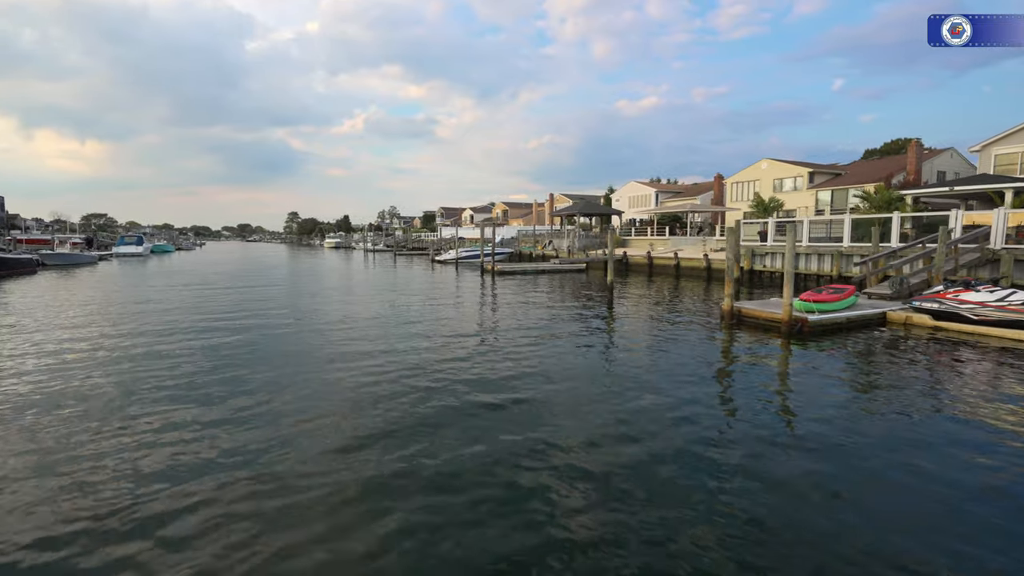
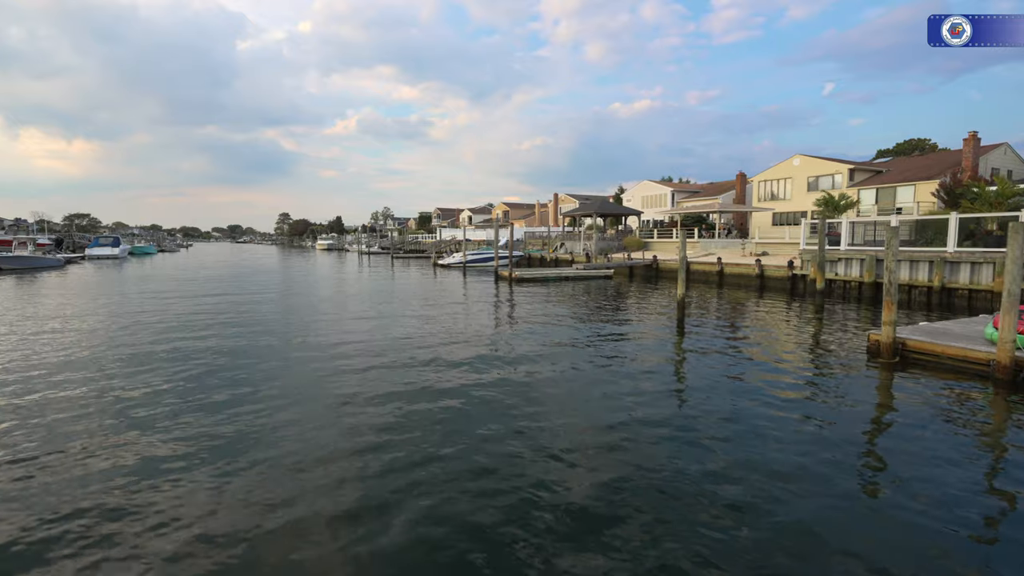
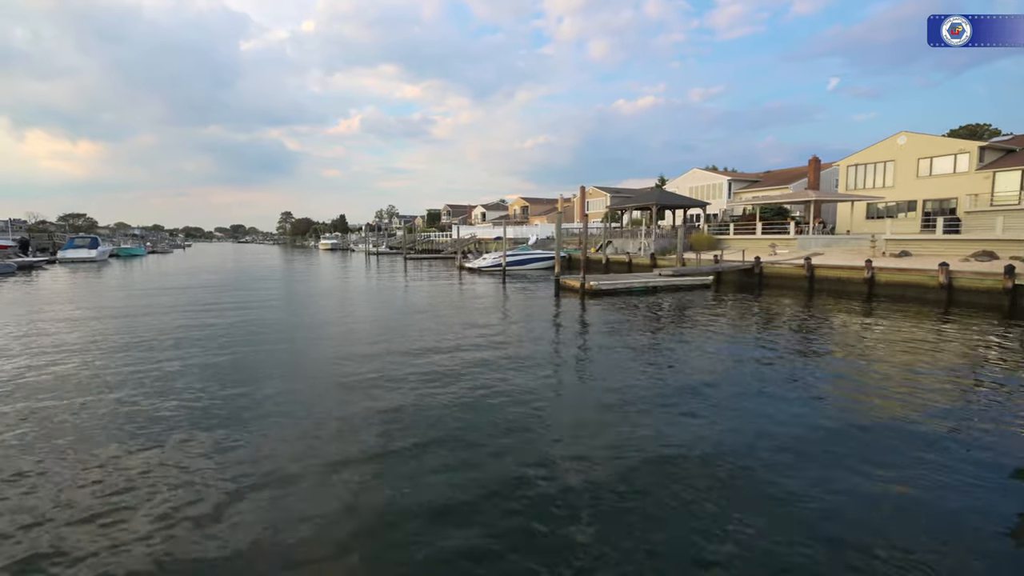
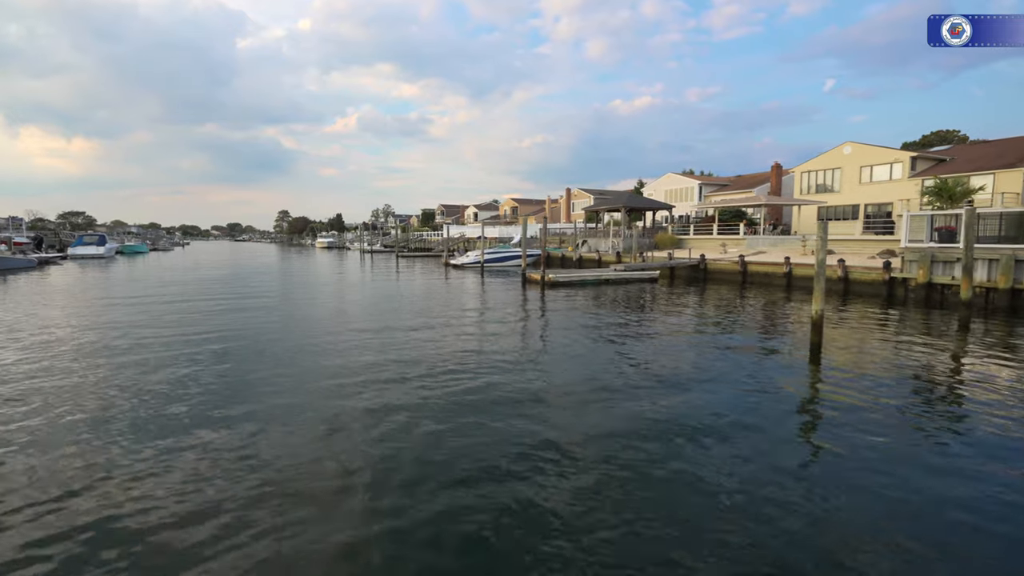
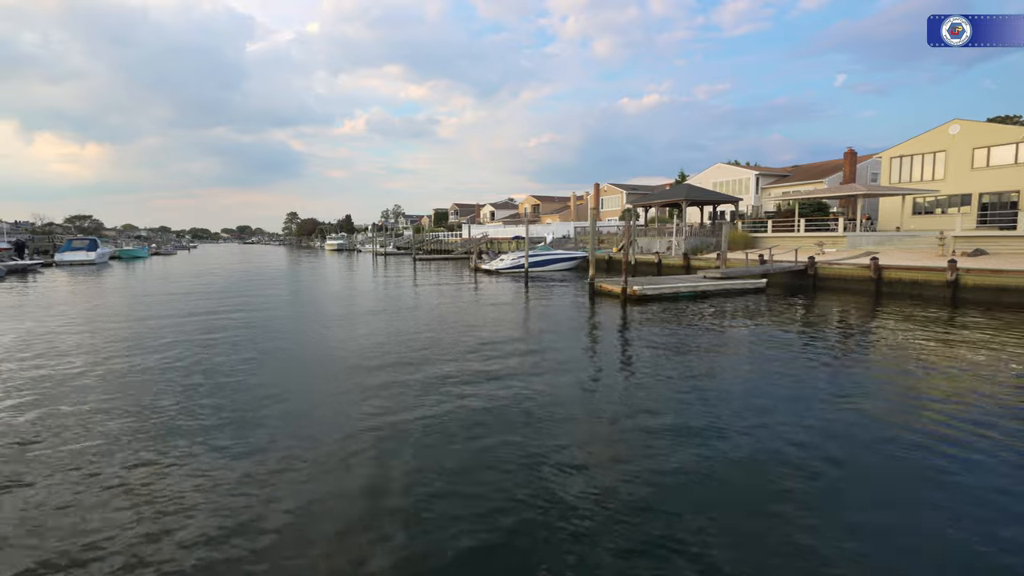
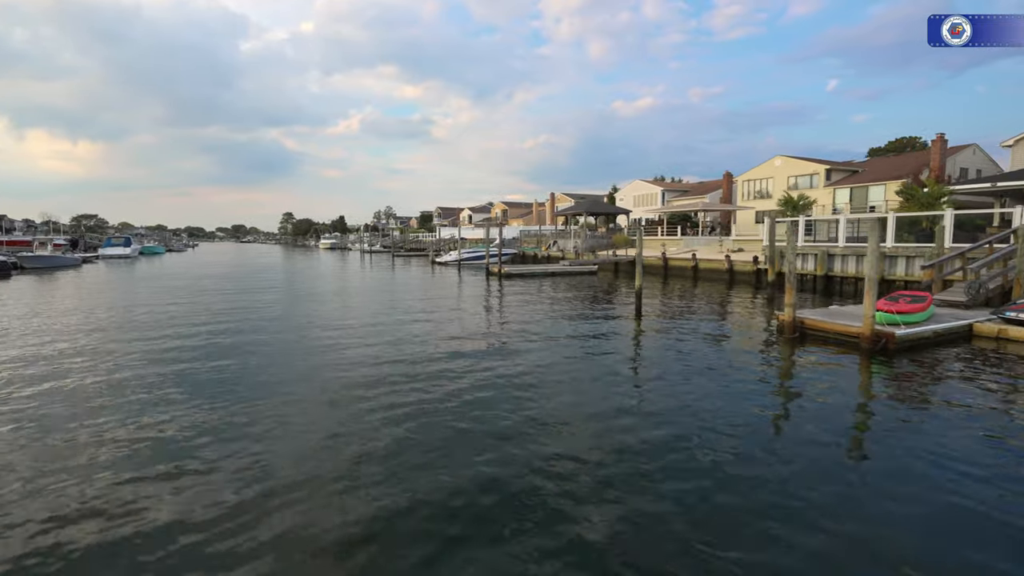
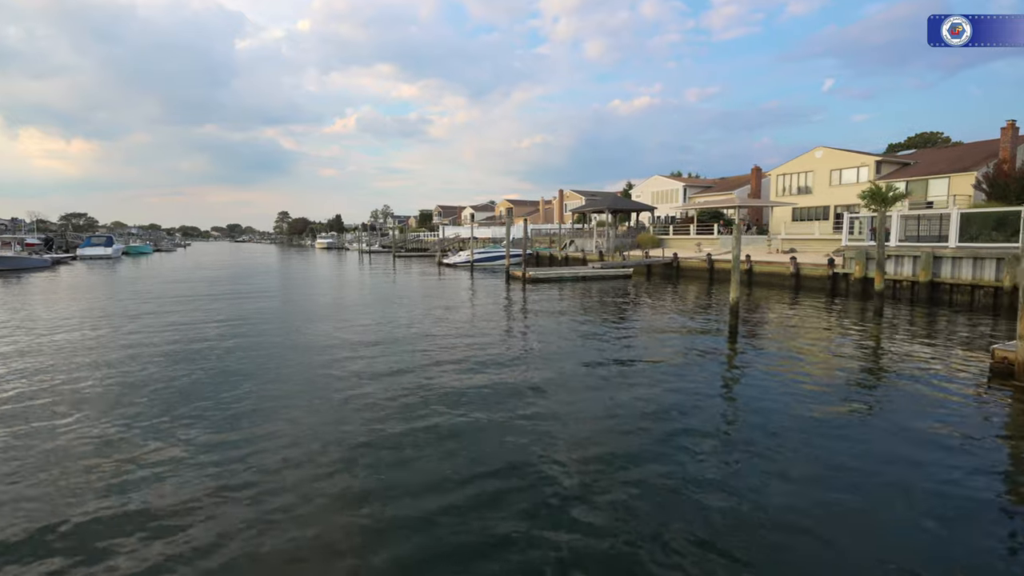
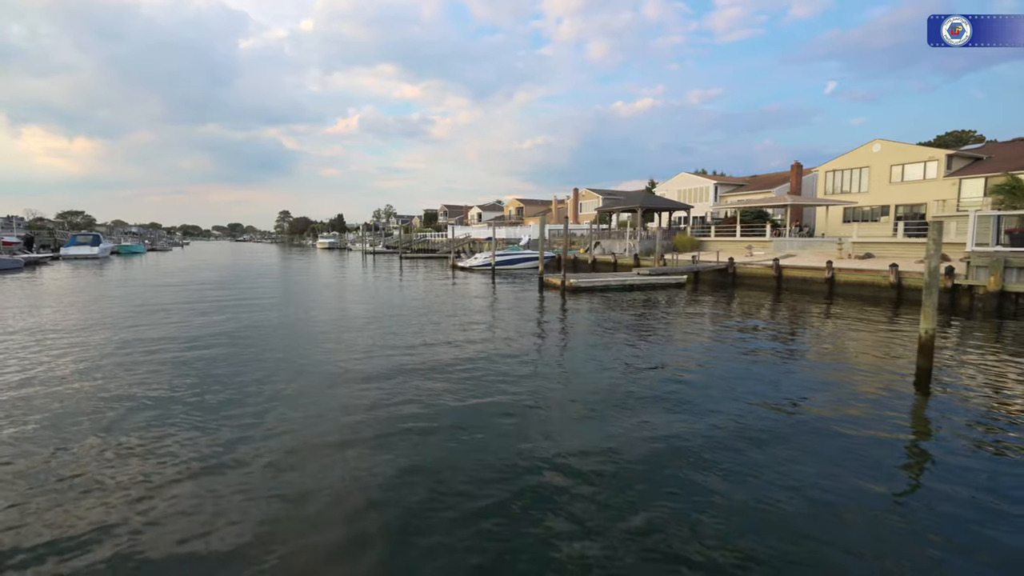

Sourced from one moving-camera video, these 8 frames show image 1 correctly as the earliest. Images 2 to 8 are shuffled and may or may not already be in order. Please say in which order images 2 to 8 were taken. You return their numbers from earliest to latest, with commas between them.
6, 2, 7, 4, 8, 3, 5
